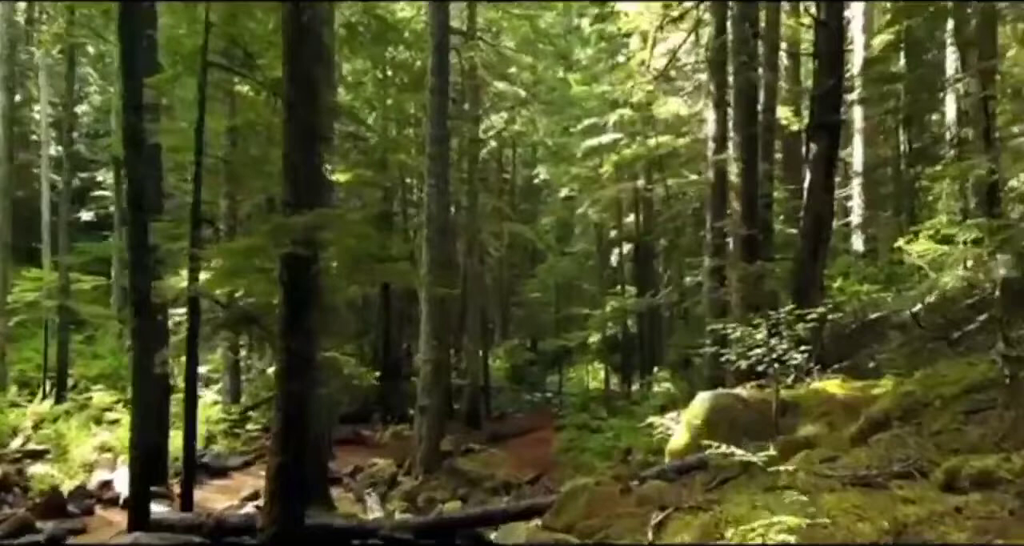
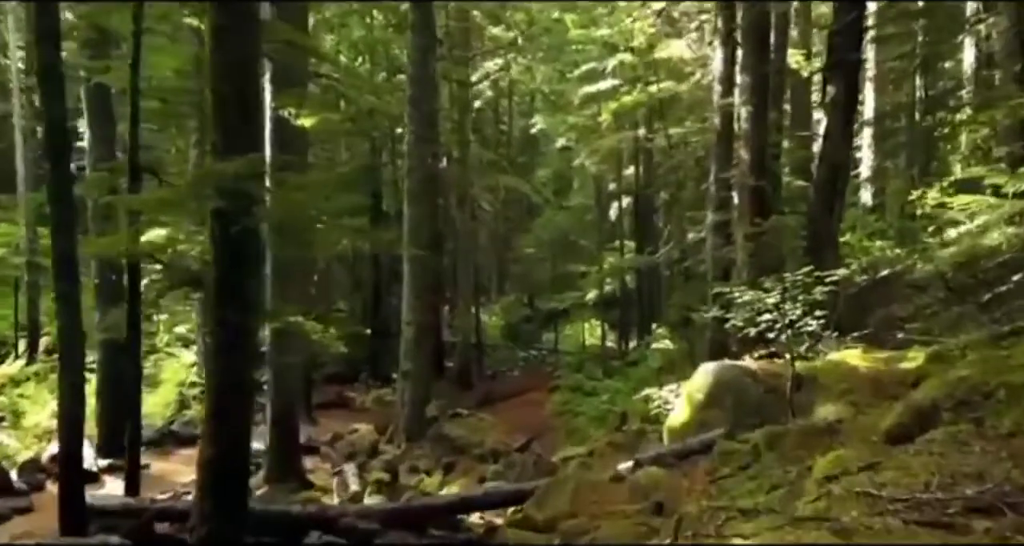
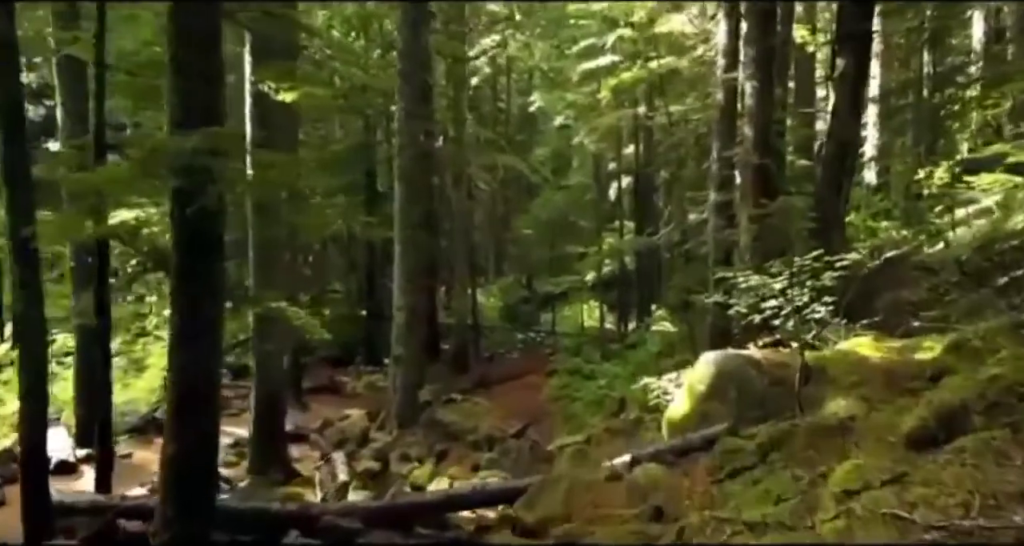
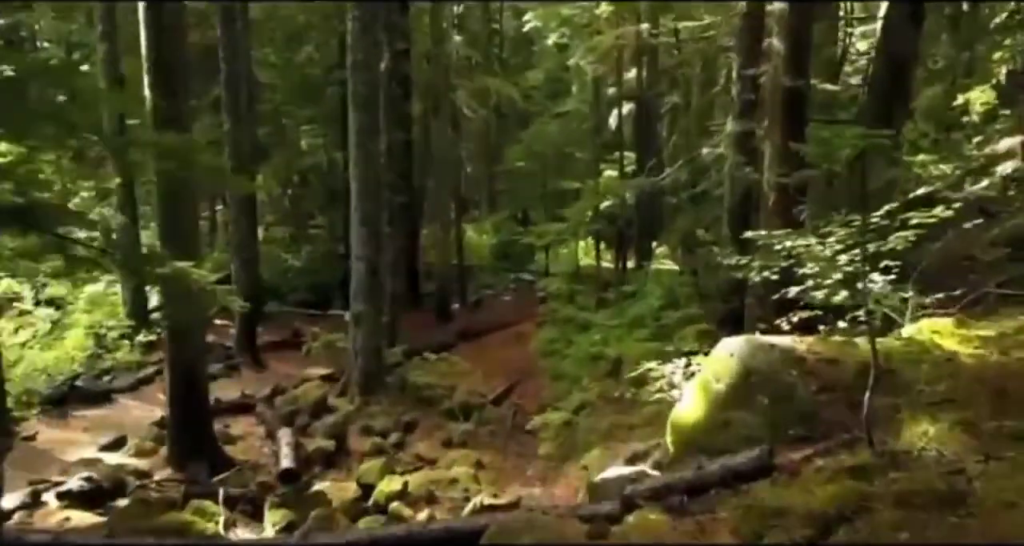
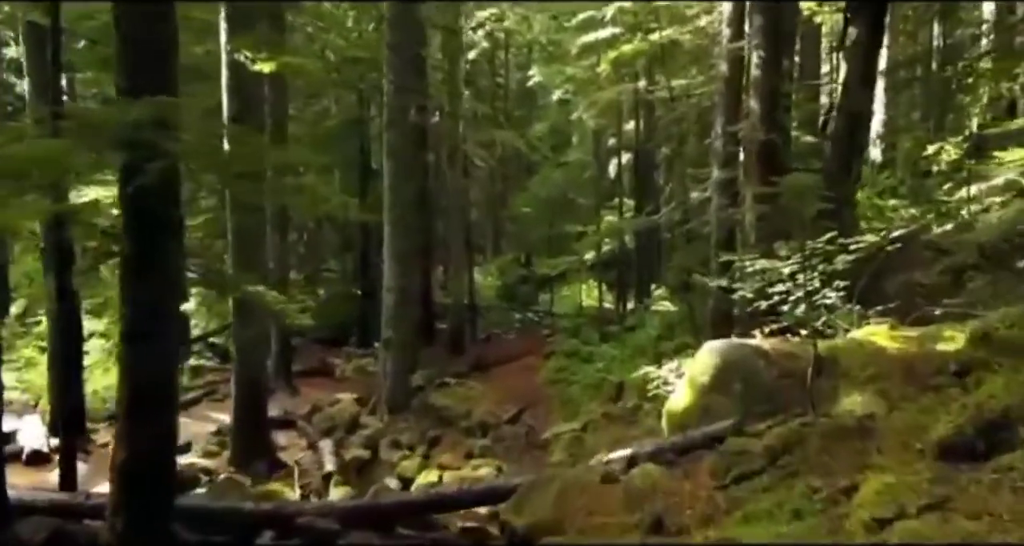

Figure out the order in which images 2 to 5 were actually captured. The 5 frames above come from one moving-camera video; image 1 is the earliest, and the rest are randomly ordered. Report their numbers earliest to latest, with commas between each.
2, 3, 5, 4
